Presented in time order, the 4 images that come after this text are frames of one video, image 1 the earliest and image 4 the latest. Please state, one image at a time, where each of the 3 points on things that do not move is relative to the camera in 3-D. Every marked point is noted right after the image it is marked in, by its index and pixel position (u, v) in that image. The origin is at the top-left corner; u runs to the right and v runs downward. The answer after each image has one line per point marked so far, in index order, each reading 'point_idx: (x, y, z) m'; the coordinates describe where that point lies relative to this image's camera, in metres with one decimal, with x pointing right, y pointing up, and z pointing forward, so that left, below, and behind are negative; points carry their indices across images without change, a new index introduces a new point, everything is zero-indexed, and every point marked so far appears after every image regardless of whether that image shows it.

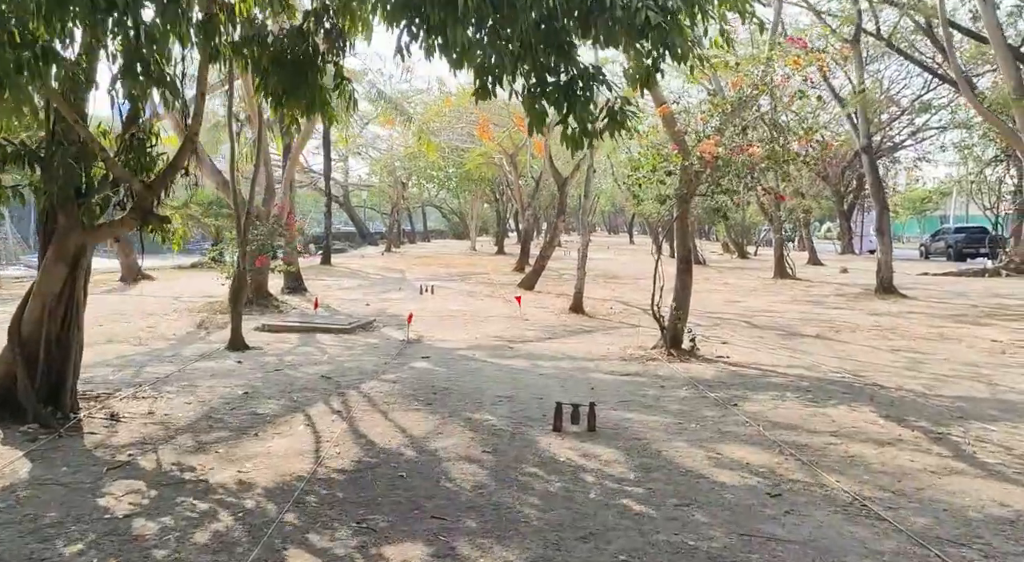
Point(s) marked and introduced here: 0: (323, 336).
0: (-2.3, -0.7, +11.0) m
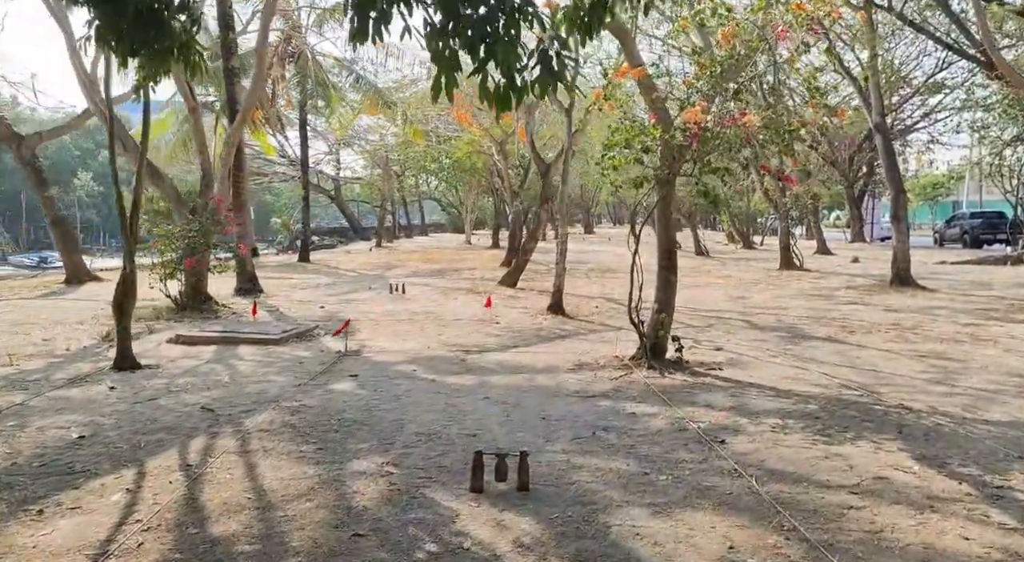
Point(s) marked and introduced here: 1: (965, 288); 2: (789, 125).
0: (-2.8, -0.7, +9.3) m
1: (+10.1, -0.2, +19.8) m
2: (+2.5, +1.4, +7.9) m
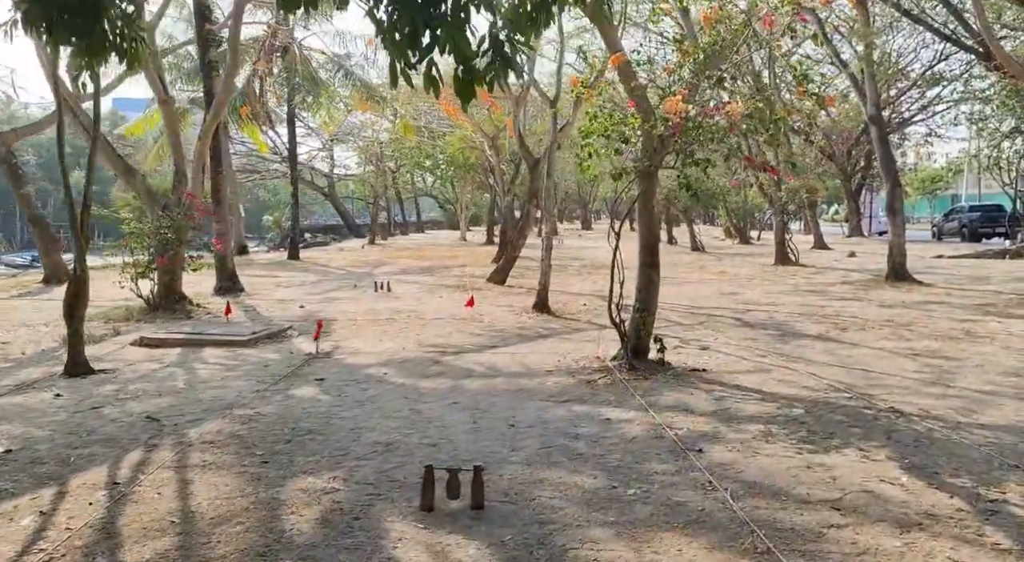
0: (-3.0, -0.7, +9.0) m
1: (+9.8, 0.0, +19.5) m
2: (+2.2, +1.4, +7.5) m
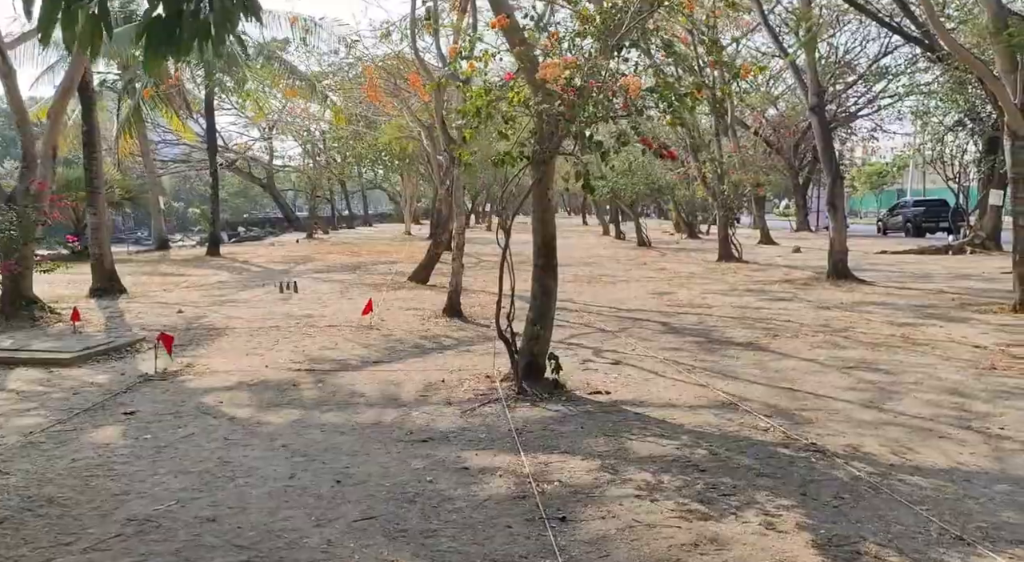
0: (-4.1, -0.7, +7.5) m
1: (+8.2, 0.0, +18.7) m
2: (+1.2, +1.3, +6.4) m
